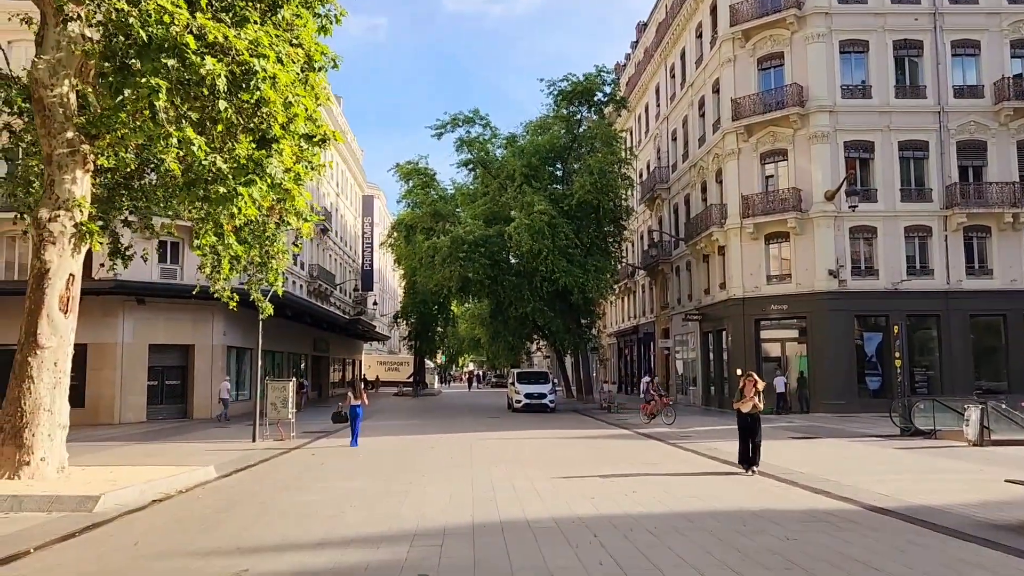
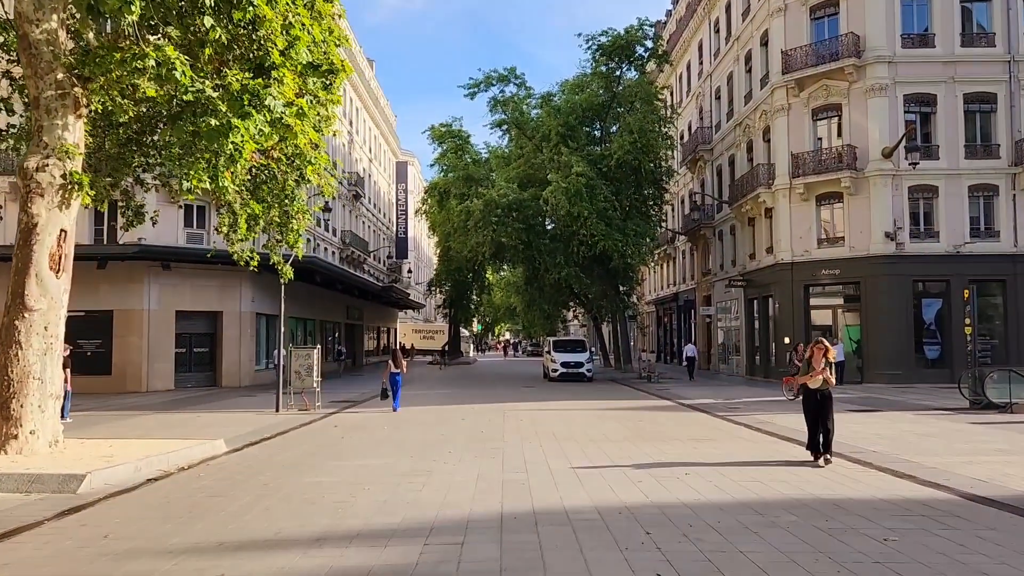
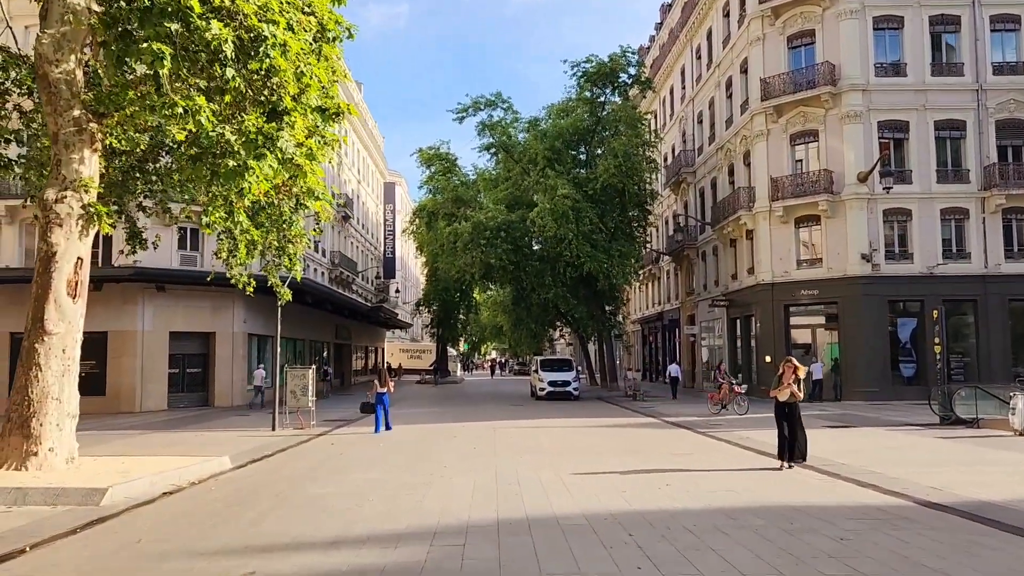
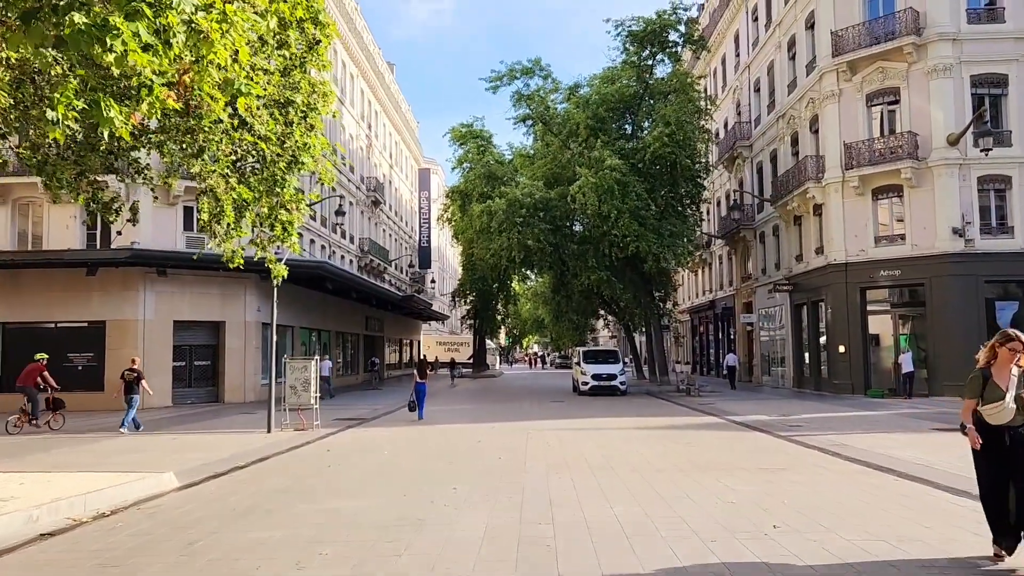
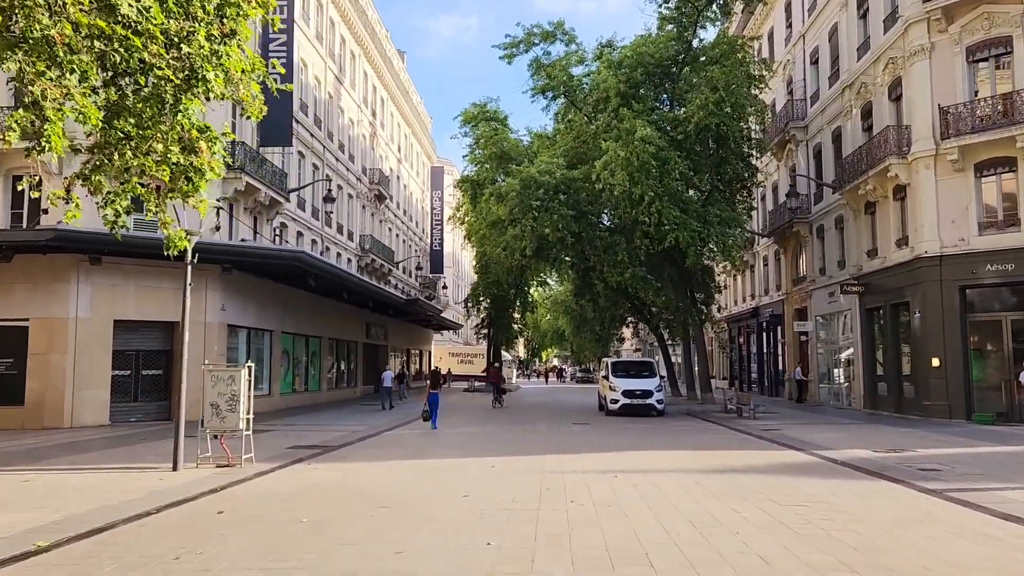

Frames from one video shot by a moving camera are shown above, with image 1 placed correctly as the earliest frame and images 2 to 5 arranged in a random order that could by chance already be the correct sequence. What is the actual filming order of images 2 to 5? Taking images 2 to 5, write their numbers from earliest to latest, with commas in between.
3, 2, 4, 5
